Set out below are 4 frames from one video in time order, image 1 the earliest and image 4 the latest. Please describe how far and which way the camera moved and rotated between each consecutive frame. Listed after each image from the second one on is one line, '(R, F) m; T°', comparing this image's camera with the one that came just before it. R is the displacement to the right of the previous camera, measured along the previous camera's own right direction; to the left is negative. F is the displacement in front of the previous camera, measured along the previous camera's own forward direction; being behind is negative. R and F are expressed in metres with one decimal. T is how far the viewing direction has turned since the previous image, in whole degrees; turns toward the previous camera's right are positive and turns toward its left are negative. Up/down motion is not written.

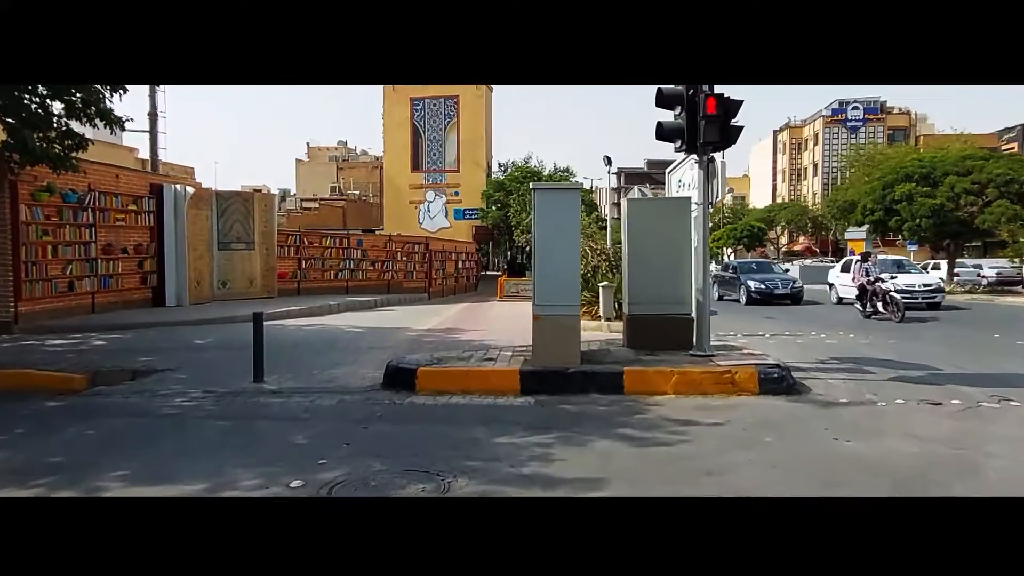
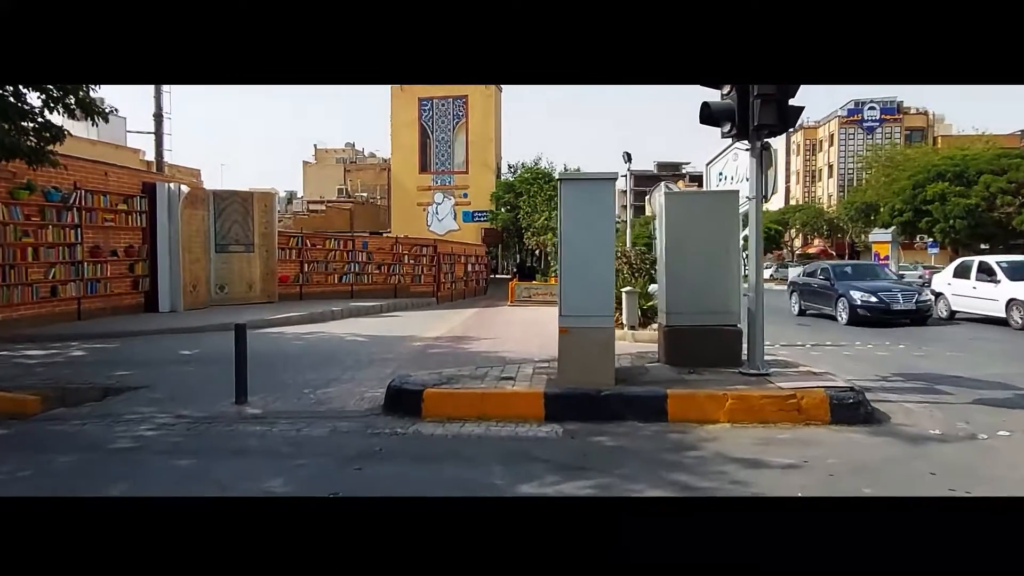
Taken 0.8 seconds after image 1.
(-0.2, +1.4) m; -1°
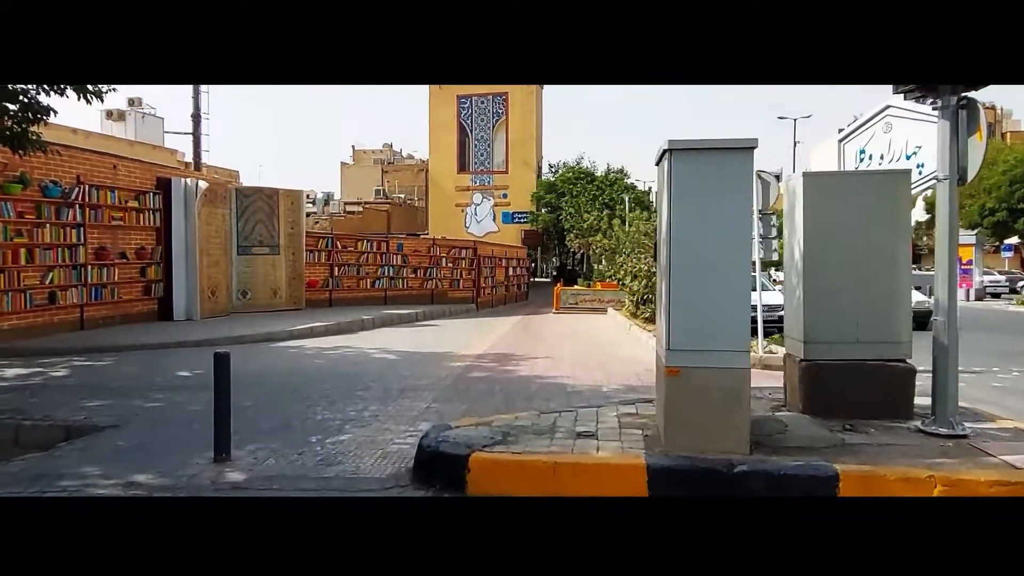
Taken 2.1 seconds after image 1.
(-0.4, +2.5) m; -3°
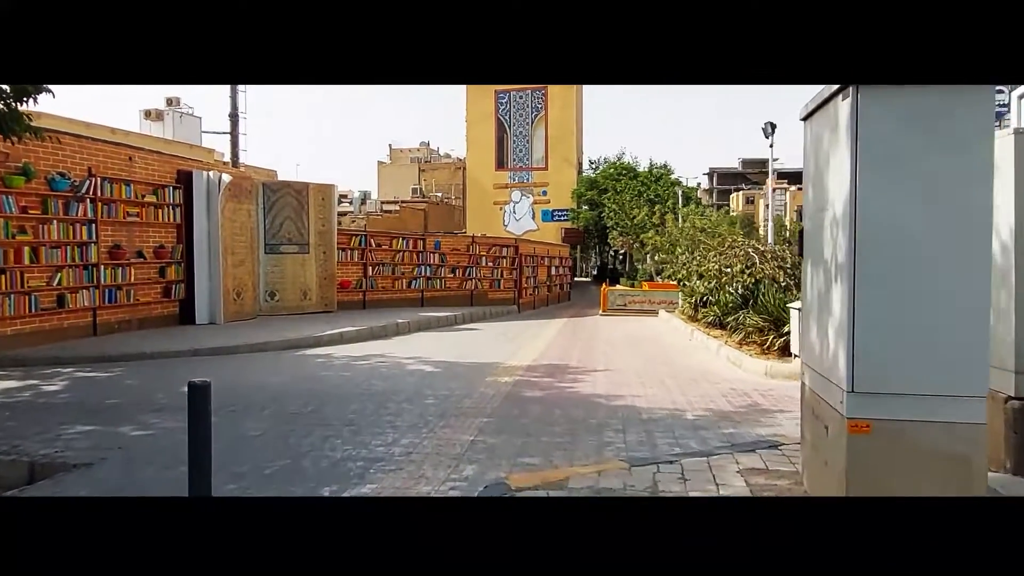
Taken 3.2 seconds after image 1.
(-0.3, +1.8) m; -3°
